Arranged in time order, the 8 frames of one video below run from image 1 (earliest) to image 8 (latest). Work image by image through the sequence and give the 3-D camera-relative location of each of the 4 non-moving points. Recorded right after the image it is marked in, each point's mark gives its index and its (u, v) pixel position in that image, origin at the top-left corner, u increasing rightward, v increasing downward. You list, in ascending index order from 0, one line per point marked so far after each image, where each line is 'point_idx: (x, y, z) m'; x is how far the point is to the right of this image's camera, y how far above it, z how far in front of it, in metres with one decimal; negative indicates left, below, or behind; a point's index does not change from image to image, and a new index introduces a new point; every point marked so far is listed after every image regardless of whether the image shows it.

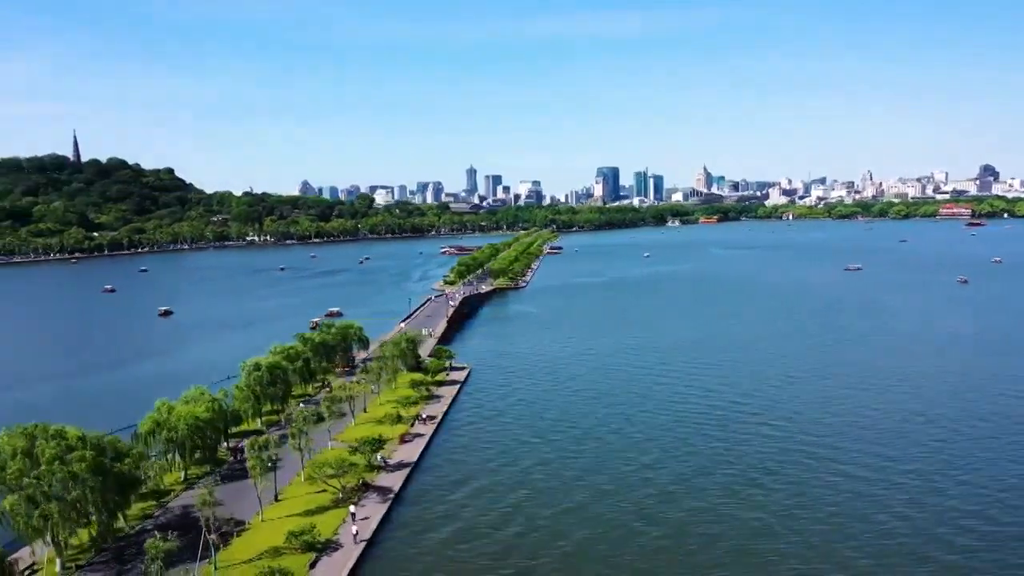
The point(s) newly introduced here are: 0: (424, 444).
0: (-2.0, -3.1, +16.5) m
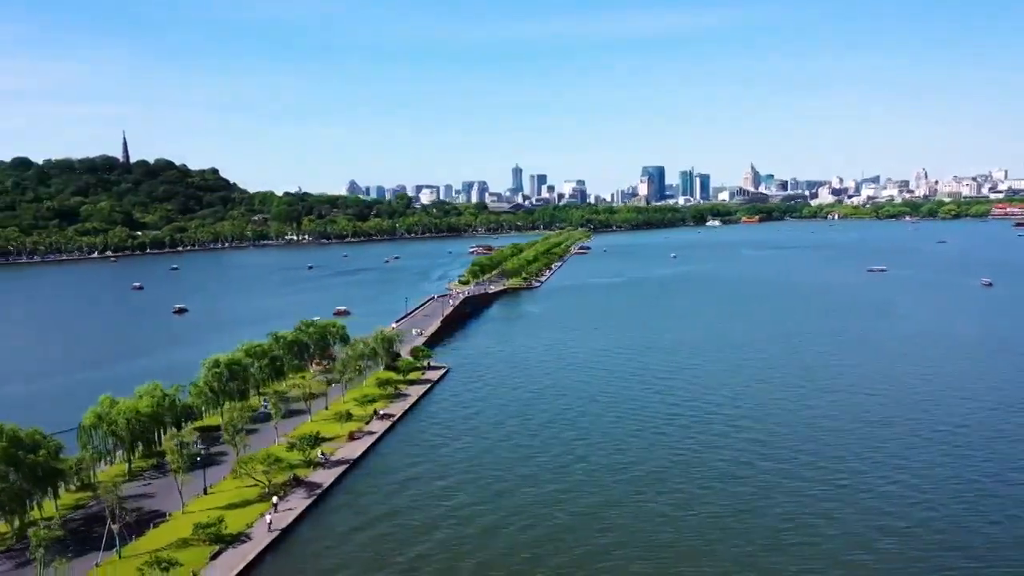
0: (-3.0, -3.1, +16.8) m
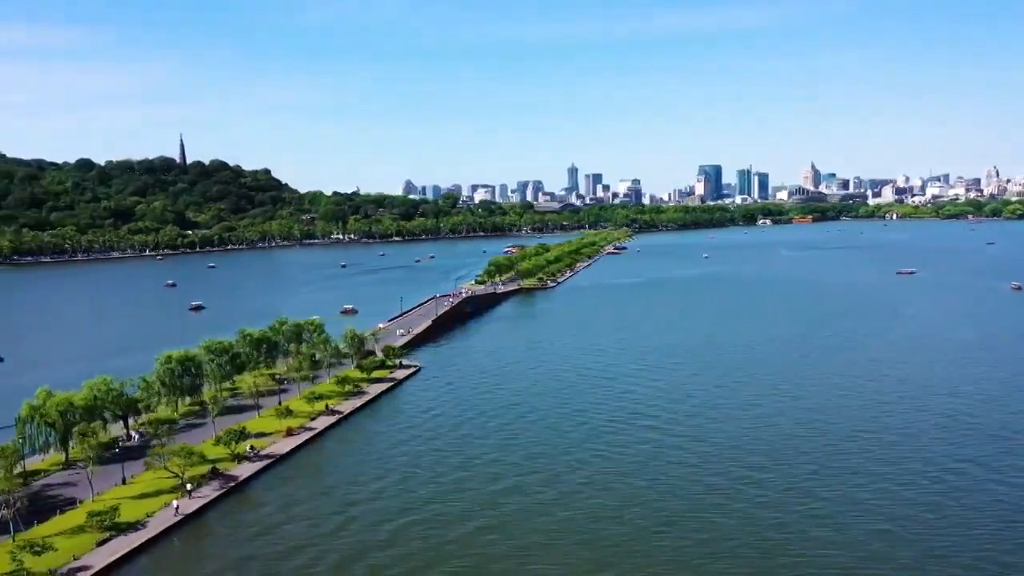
0: (-4.4, -3.1, +17.3) m
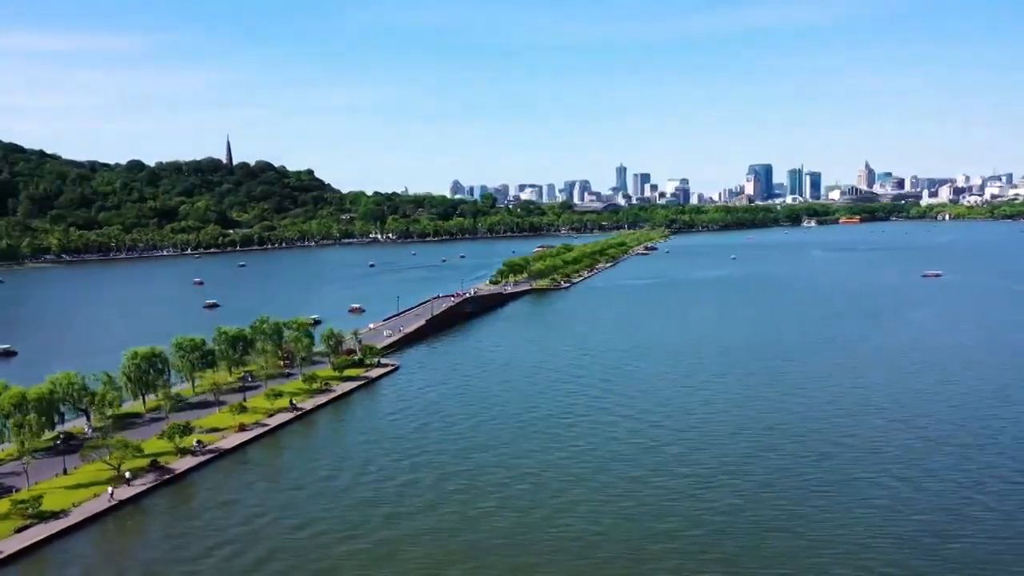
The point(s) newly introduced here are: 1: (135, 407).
0: (-5.5, -3.1, +17.7) m
1: (-8.9, -2.8, +19.1) m
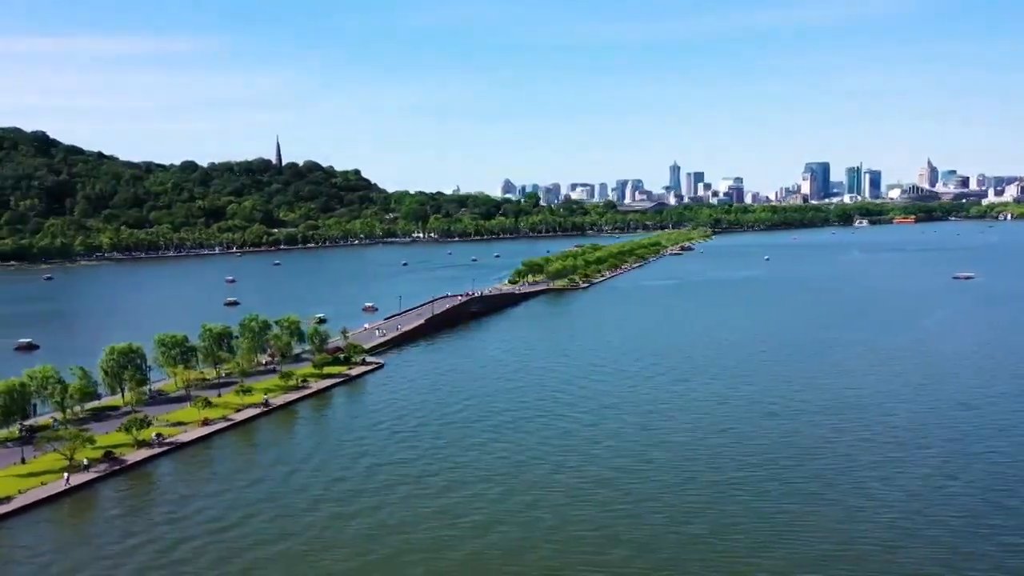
0: (-6.5, -3.1, +18.3) m
1: (-9.8, -2.7, +19.9) m
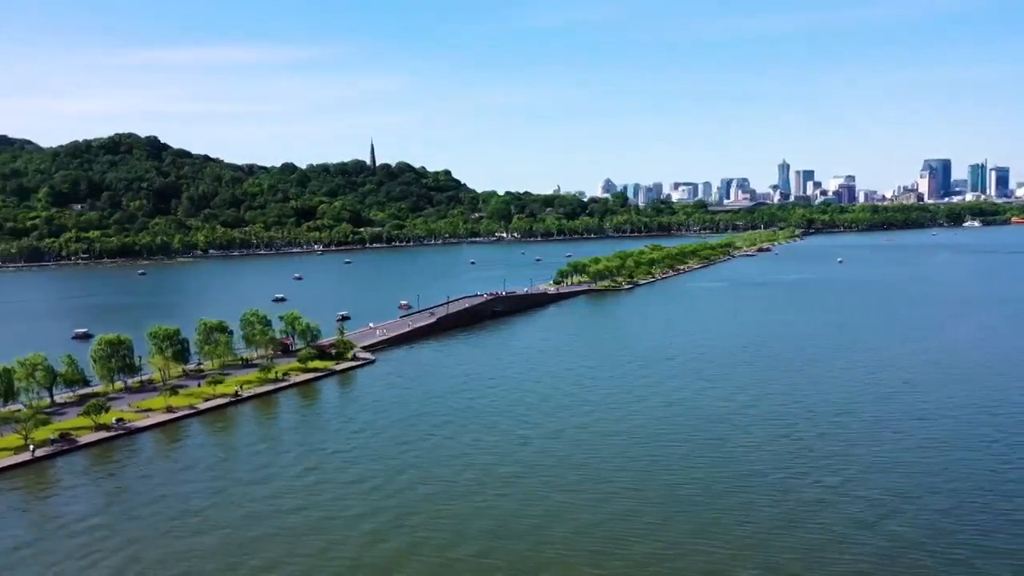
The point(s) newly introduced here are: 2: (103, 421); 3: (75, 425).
0: (-7.8, -3.0, +19.7) m
1: (-10.8, -2.6, +21.7) m
2: (-9.4, -3.1, +19.1) m
3: (-9.6, -3.1, +18.6) m
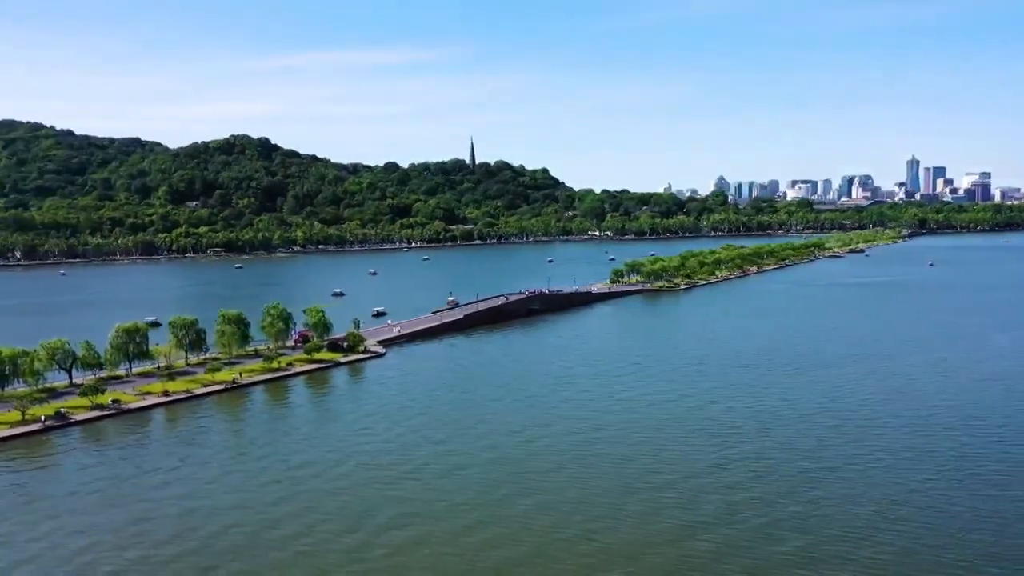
0: (-8.5, -2.9, +21.2) m
1: (-11.2, -2.4, +23.6) m
2: (-10.2, -2.9, +20.9) m
3: (-10.5, -2.9, +20.4) m
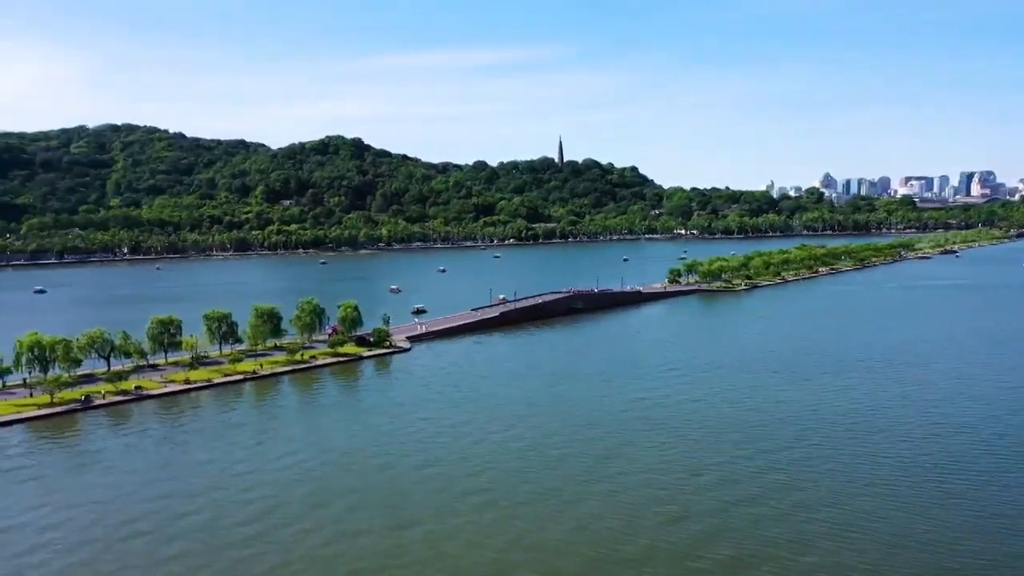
0: (-8.4, -2.7, +22.5) m
1: (-10.9, -2.2, +25.2) m
2: (-10.2, -2.7, +22.4) m
3: (-10.5, -2.7, +22.0) m
